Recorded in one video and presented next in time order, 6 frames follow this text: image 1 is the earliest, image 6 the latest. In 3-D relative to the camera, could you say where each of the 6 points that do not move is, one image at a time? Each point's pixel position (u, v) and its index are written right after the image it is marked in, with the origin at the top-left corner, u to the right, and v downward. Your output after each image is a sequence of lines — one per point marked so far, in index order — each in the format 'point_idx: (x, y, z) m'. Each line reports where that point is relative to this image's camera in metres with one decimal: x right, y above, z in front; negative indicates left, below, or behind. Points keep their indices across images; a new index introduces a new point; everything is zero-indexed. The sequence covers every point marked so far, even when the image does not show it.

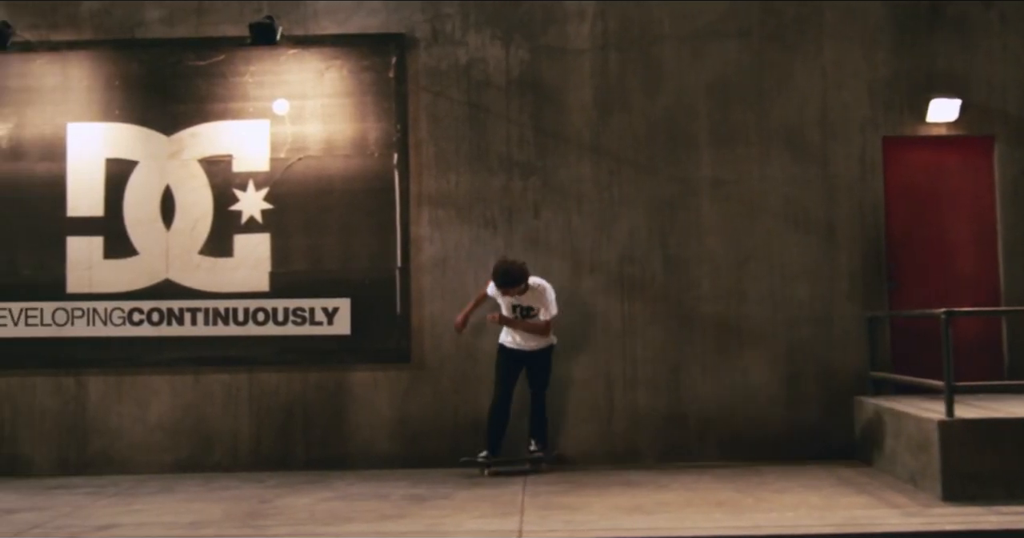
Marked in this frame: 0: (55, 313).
0: (-3.8, -0.4, +9.0) m
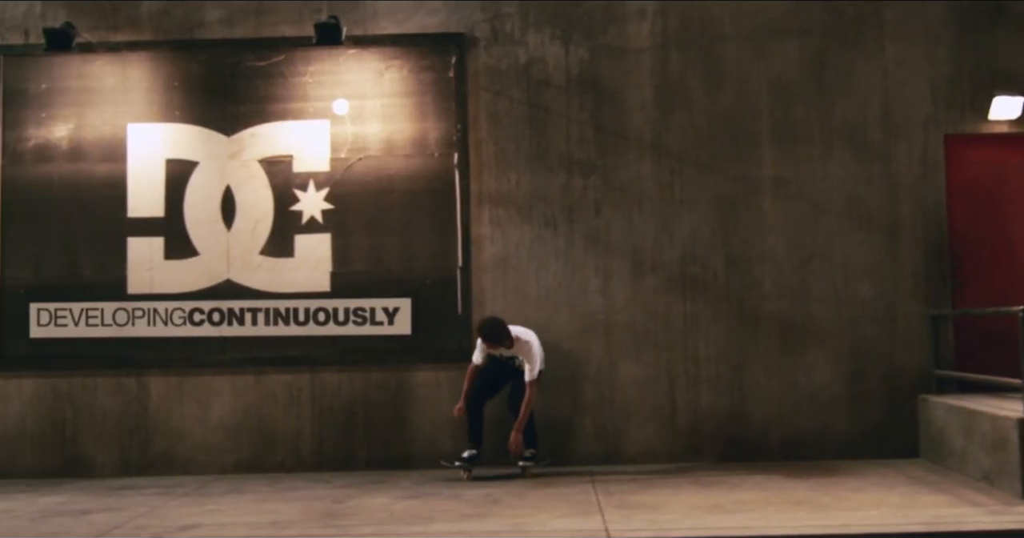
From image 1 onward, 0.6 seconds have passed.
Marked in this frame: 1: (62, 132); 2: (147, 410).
0: (-3.3, -0.4, +9.0) m
1: (-3.8, +1.1, +9.1) m
2: (-3.0, -1.2, +9.0) m
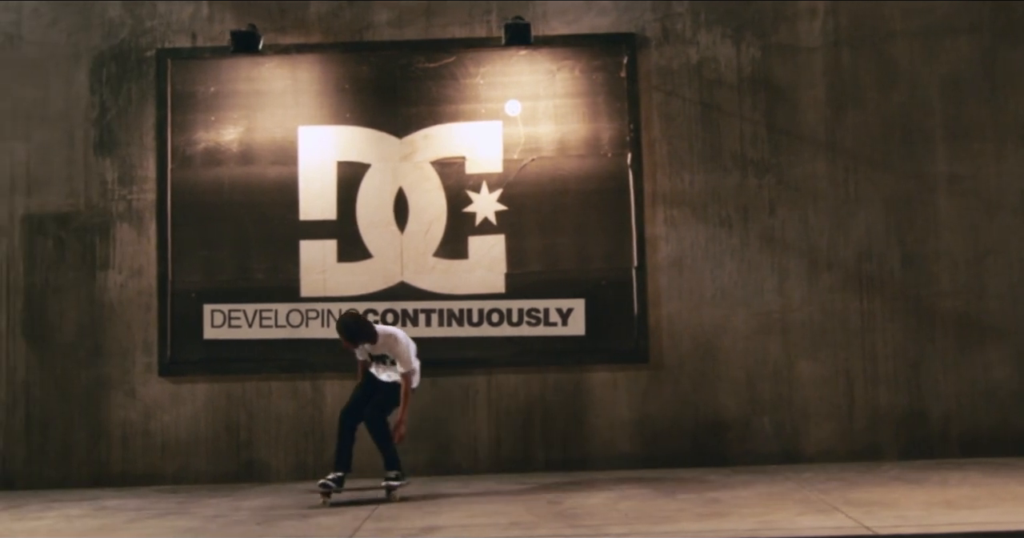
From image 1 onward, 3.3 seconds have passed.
0: (-1.8, -0.4, +8.9) m
1: (-2.3, +1.1, +9.1) m
2: (-1.6, -1.2, +8.9) m
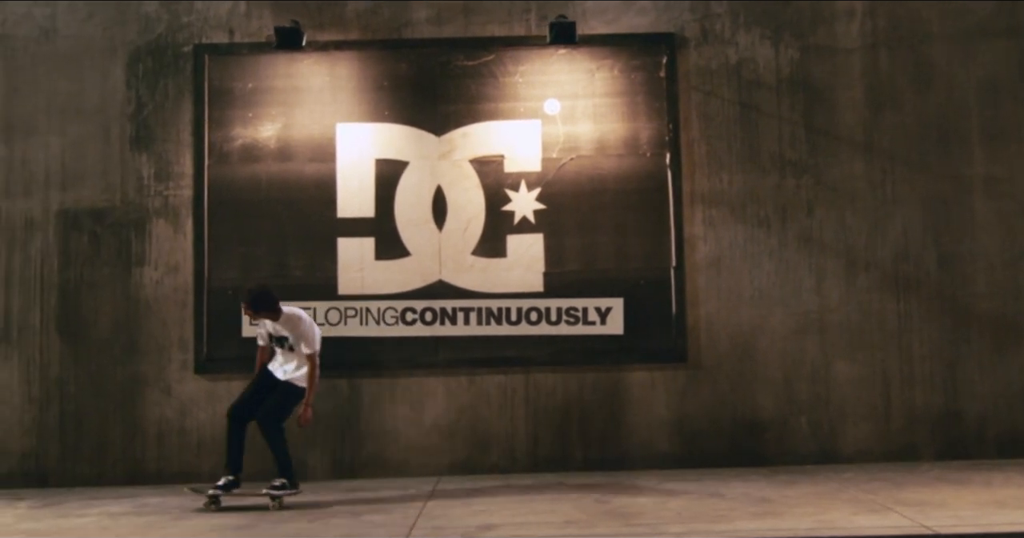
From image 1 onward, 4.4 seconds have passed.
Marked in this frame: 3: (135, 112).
0: (-1.5, -0.4, +8.9) m
1: (-2.0, +1.1, +9.0) m
2: (-1.3, -1.2, +8.9) m
3: (-3.1, +1.3, +9.1) m
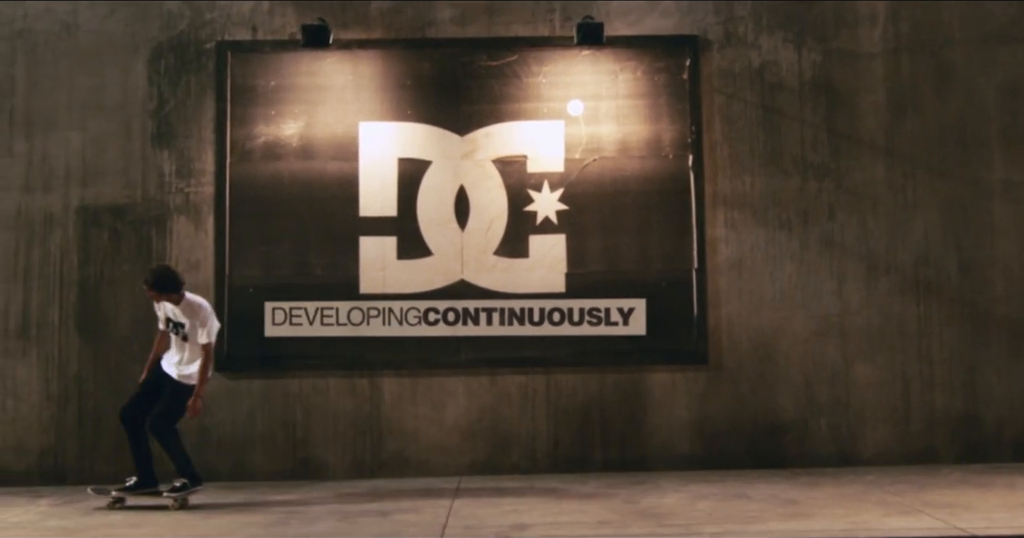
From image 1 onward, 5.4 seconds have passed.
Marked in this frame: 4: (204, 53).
0: (-1.3, -0.4, +8.9) m
1: (-1.8, +1.2, +9.0) m
2: (-1.1, -1.2, +8.9) m
3: (-2.9, +1.3, +9.0) m
4: (-2.6, +1.8, +9.1) m
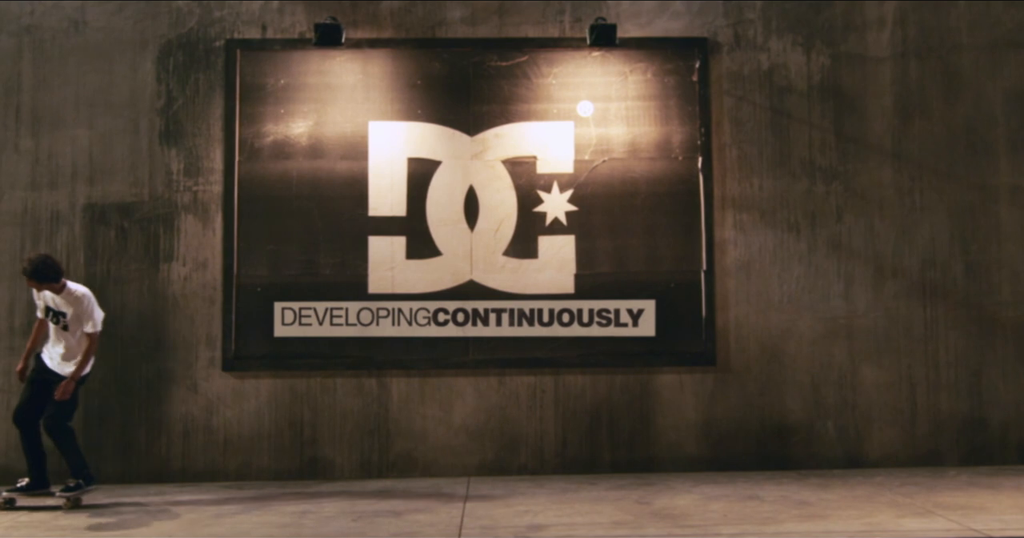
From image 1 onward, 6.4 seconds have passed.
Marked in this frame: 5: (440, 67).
0: (-1.2, -0.4, +8.8) m
1: (-1.7, +1.2, +9.0) m
2: (-1.0, -1.2, +8.9) m
3: (-2.9, +1.3, +9.0) m
4: (-2.5, +1.8, +9.0) m
5: (-0.6, +1.7, +9.0) m
